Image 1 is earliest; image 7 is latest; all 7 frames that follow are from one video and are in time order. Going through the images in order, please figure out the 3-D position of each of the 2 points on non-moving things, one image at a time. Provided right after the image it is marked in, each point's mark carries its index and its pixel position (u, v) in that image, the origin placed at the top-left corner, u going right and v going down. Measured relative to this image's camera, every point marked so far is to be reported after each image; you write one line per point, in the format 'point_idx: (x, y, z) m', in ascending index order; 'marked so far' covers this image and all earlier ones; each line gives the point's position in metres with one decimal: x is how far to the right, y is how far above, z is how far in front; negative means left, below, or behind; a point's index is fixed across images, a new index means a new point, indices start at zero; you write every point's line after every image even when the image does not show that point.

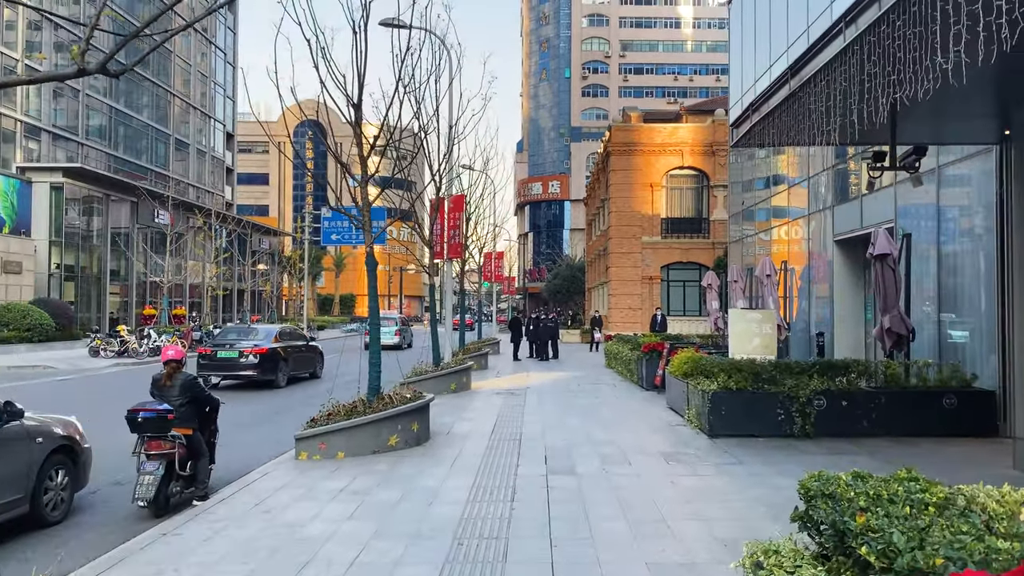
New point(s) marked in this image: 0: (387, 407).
0: (-1.4, -1.3, +9.0) m
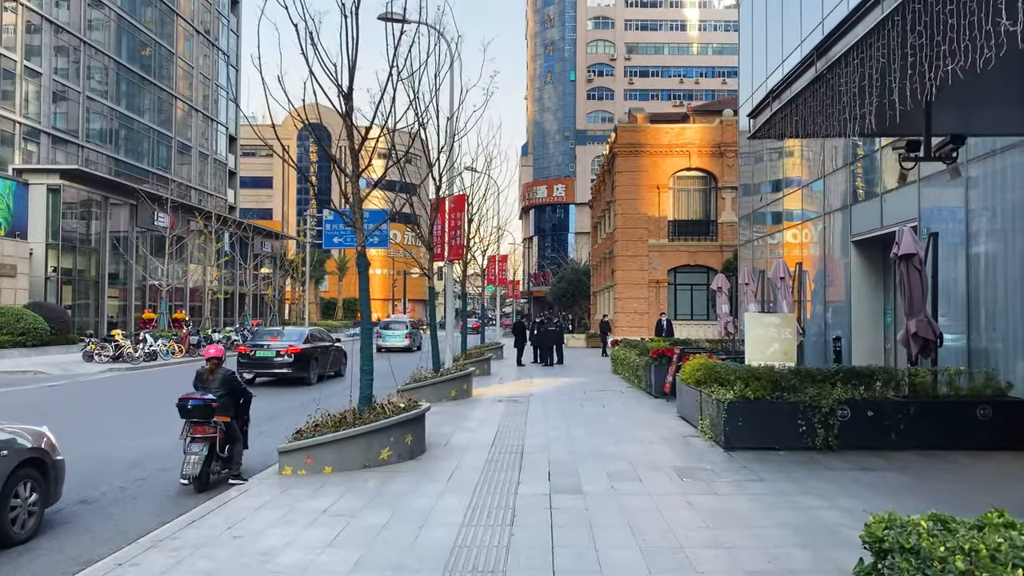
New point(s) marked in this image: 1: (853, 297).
0: (-1.4, -1.3, +8.4) m
1: (+6.0, -0.1, +14.3) m
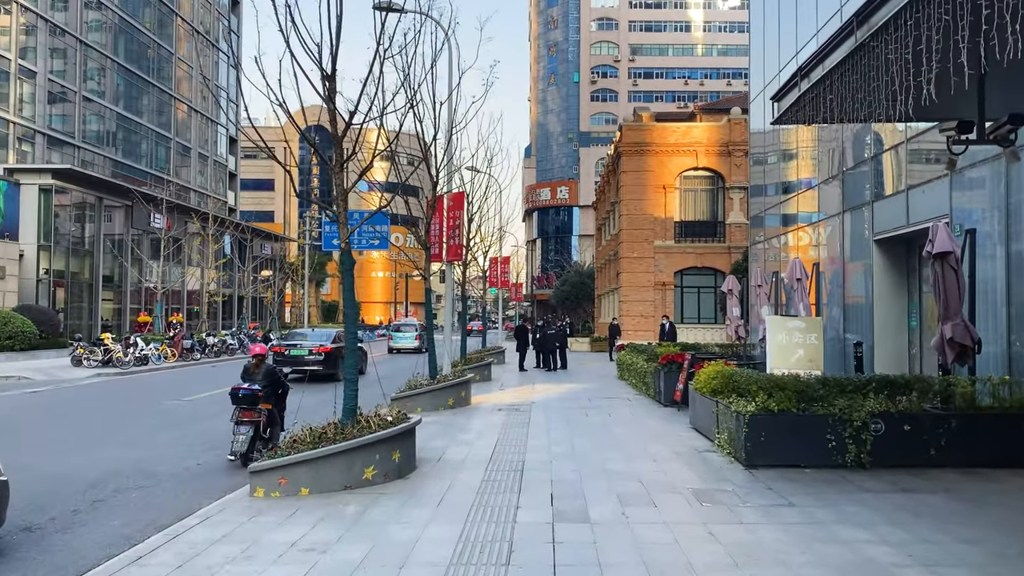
0: (-1.4, -1.3, +7.6) m
1: (+6.0, -0.2, +13.5) m
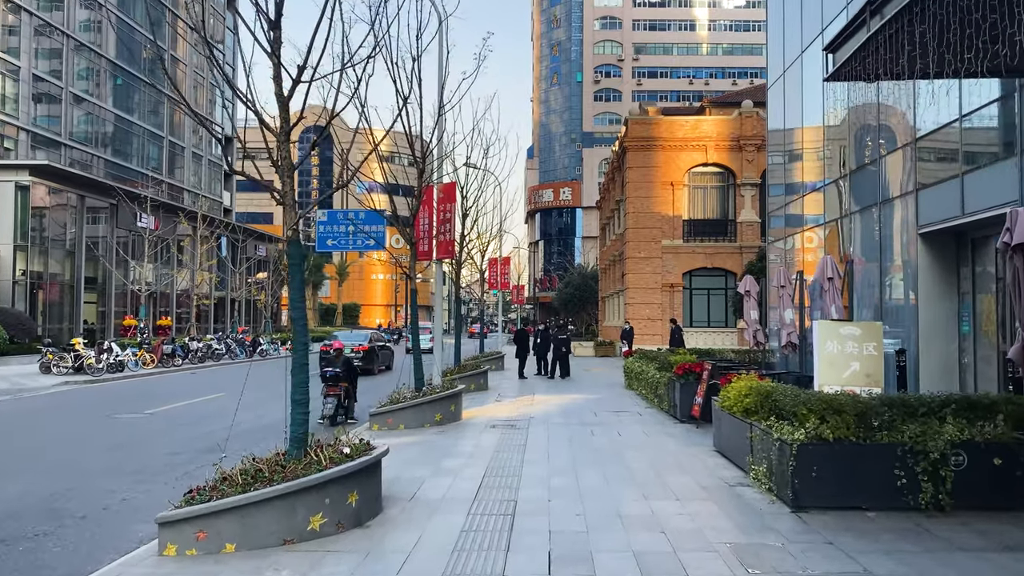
0: (-1.5, -1.3, +6.0) m
1: (+5.9, -0.2, +11.9) m
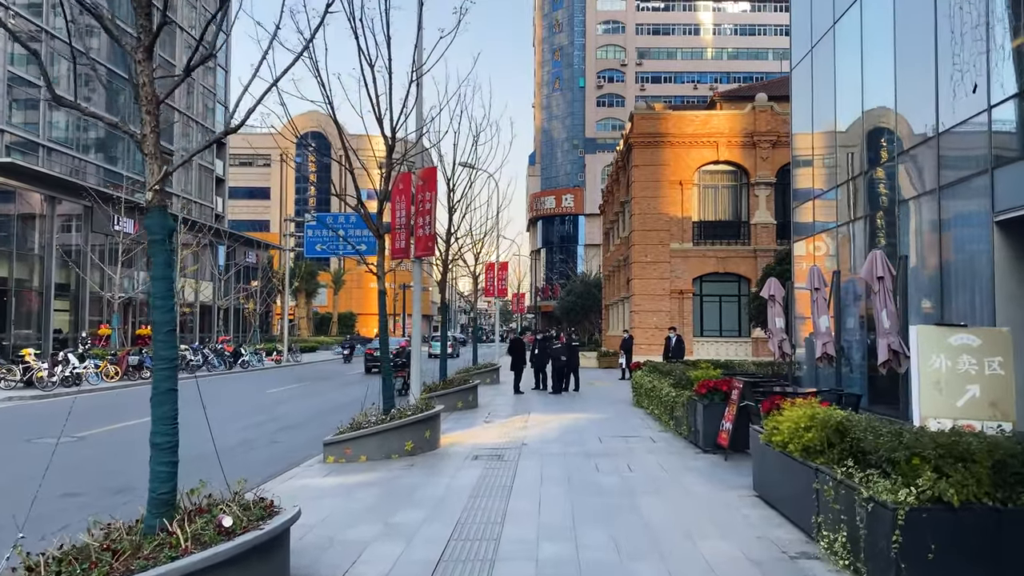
0: (-1.7, -1.3, +3.9) m
1: (+5.8, -0.2, +9.7) m
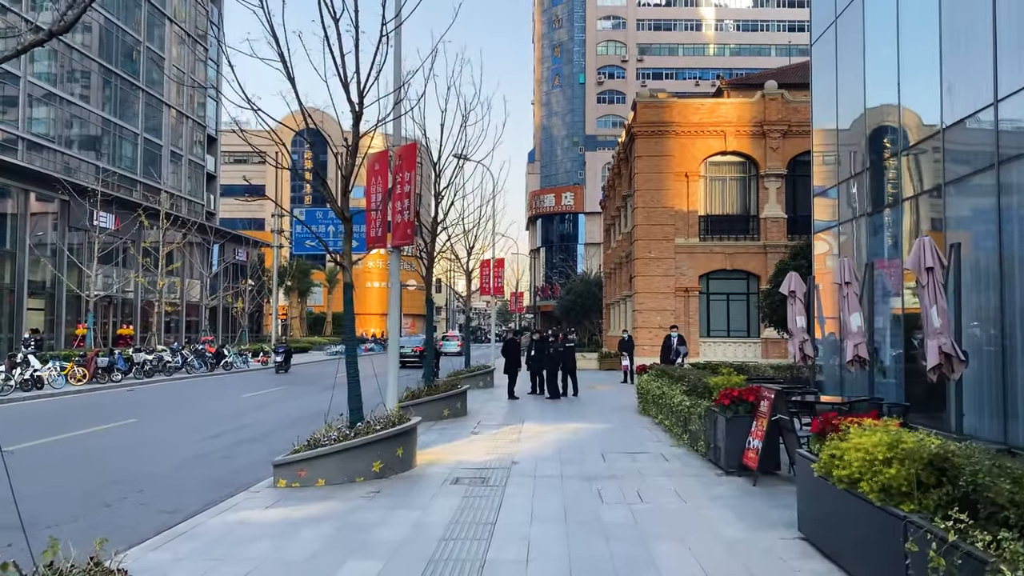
0: (-1.8, -1.2, +2.3) m
1: (+5.6, -0.1, +8.2) m
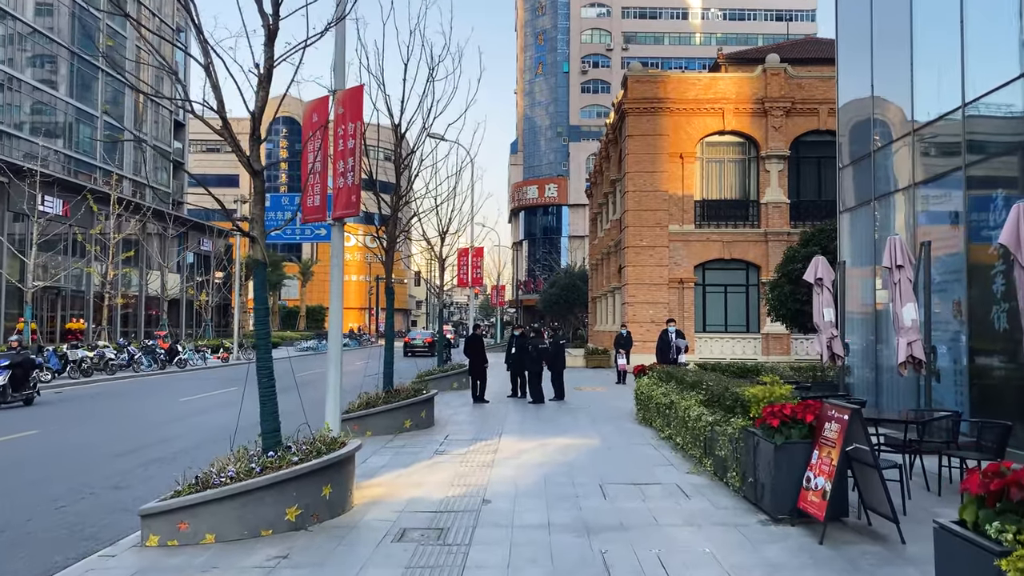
0: (-1.9, -1.0, 0.0) m
1: (+5.4, +0.1, +6.0) m
